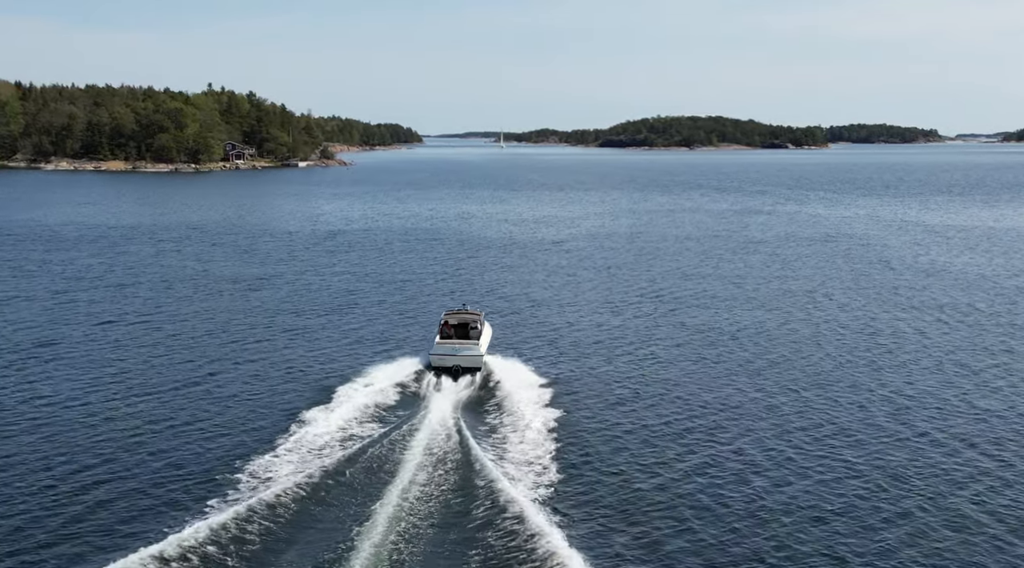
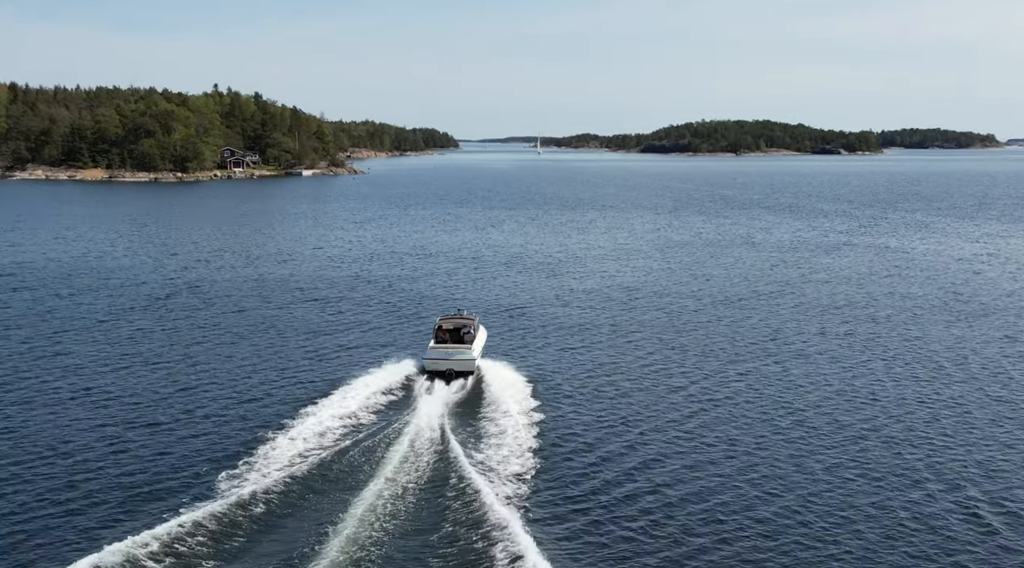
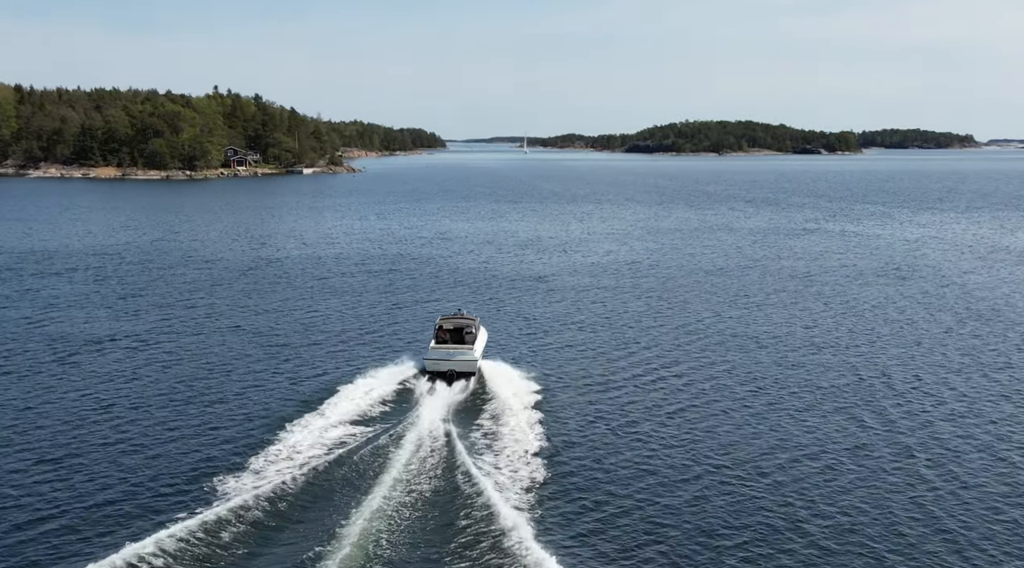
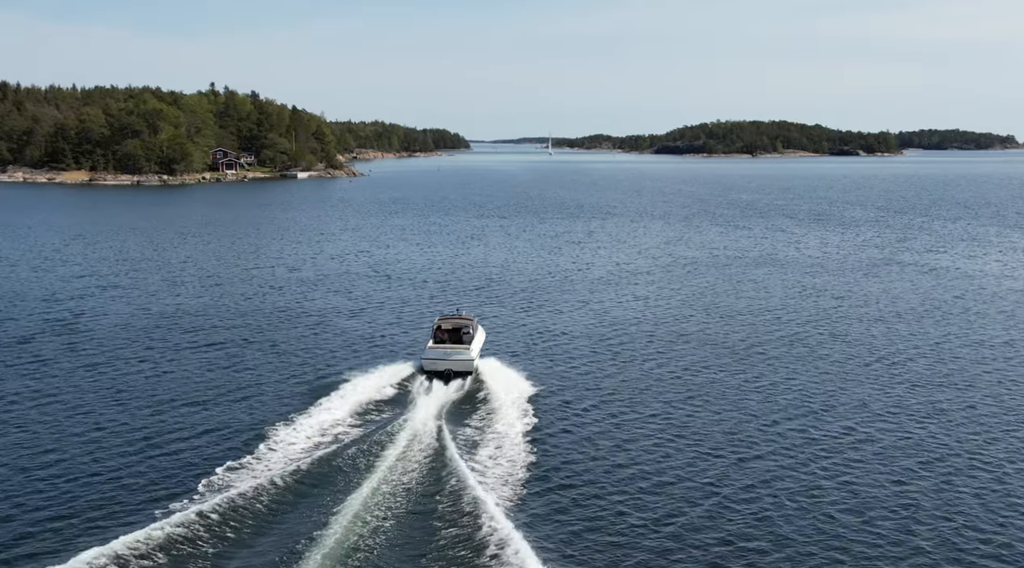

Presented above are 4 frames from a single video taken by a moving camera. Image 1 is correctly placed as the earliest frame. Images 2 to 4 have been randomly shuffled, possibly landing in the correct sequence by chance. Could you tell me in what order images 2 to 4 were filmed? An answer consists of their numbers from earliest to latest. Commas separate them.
3, 2, 4
